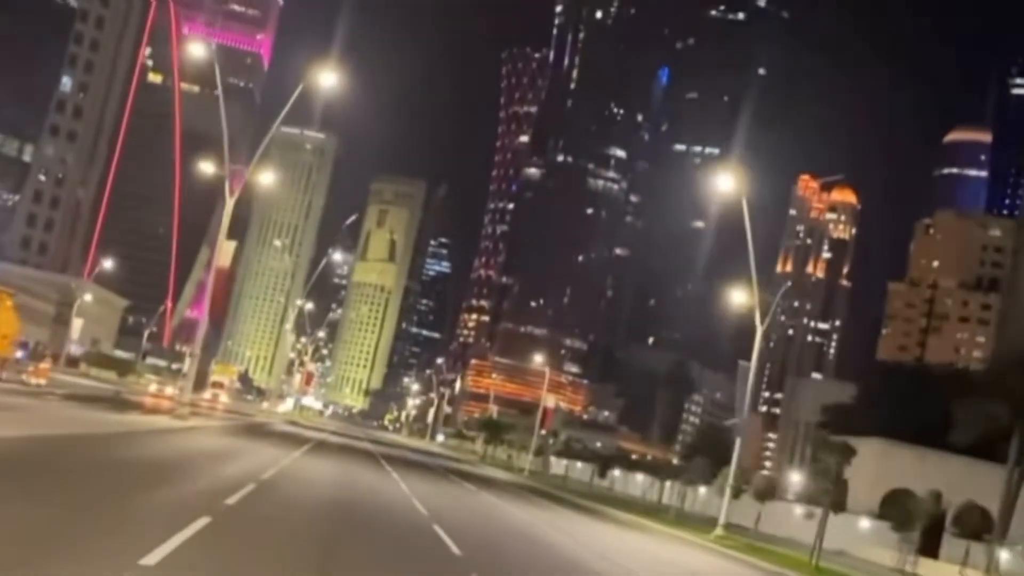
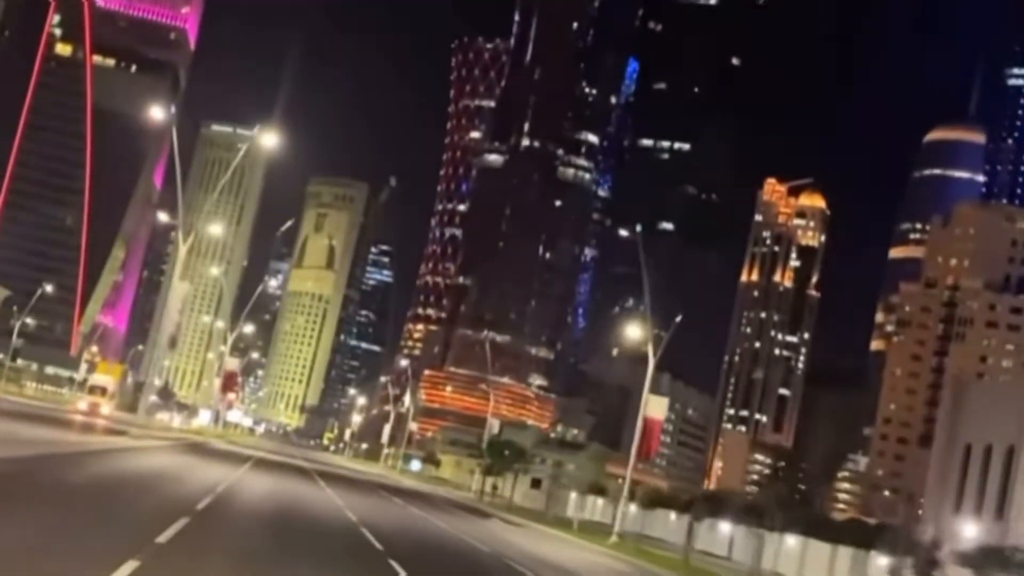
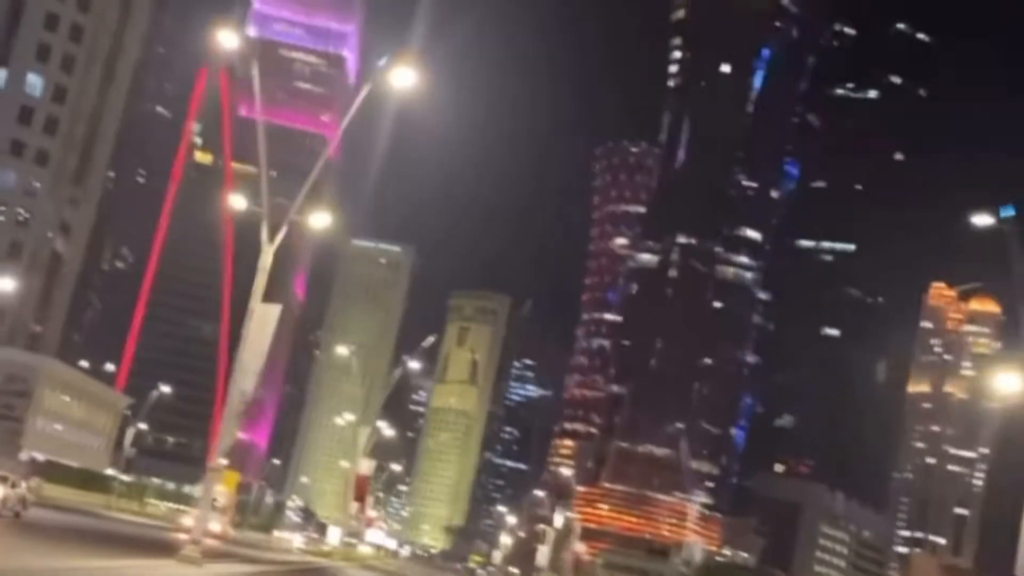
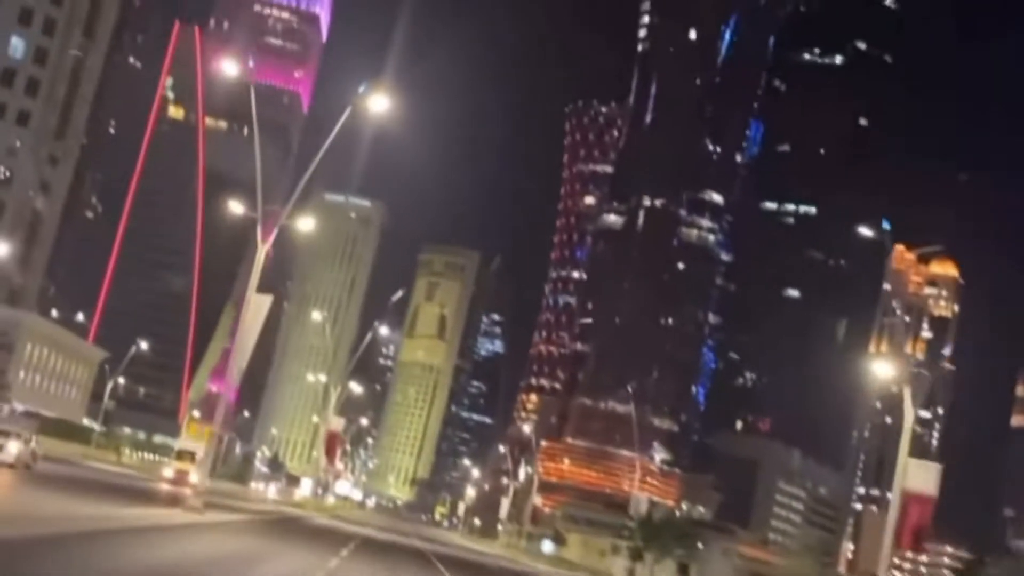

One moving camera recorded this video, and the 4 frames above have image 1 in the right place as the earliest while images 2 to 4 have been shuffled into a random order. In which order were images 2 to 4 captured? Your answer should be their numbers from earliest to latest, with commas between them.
2, 4, 3
